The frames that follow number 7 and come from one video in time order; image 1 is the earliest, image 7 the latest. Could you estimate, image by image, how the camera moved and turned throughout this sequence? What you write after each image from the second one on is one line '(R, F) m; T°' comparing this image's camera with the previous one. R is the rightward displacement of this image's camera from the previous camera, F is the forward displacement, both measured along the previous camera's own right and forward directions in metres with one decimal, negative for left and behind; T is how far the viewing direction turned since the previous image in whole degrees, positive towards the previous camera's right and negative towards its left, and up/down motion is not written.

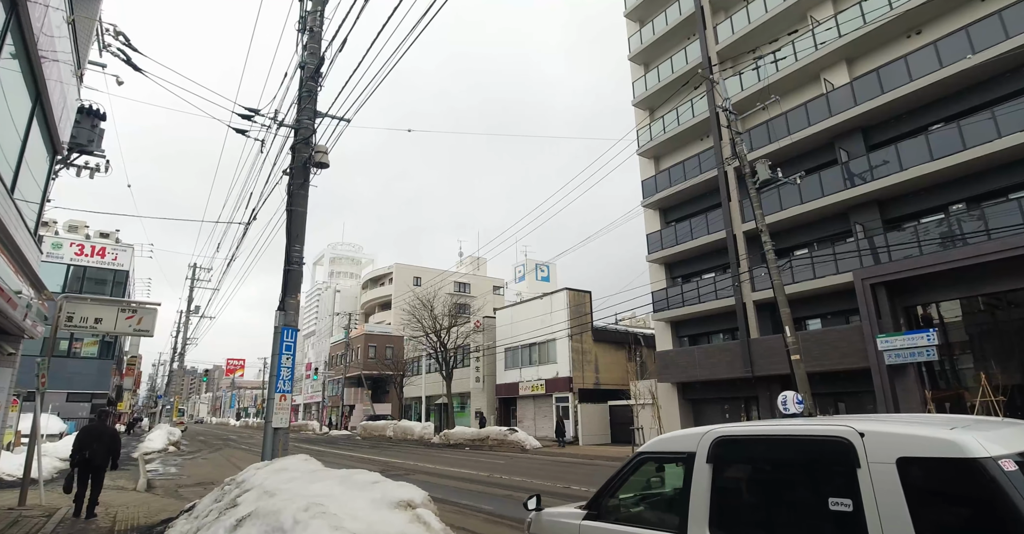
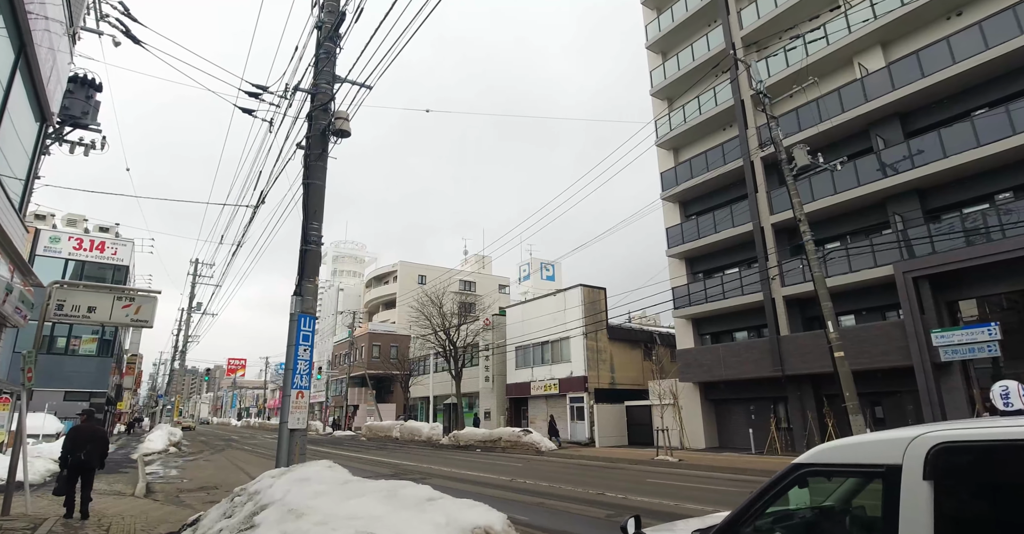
(-0.6, +1.1) m; 0°
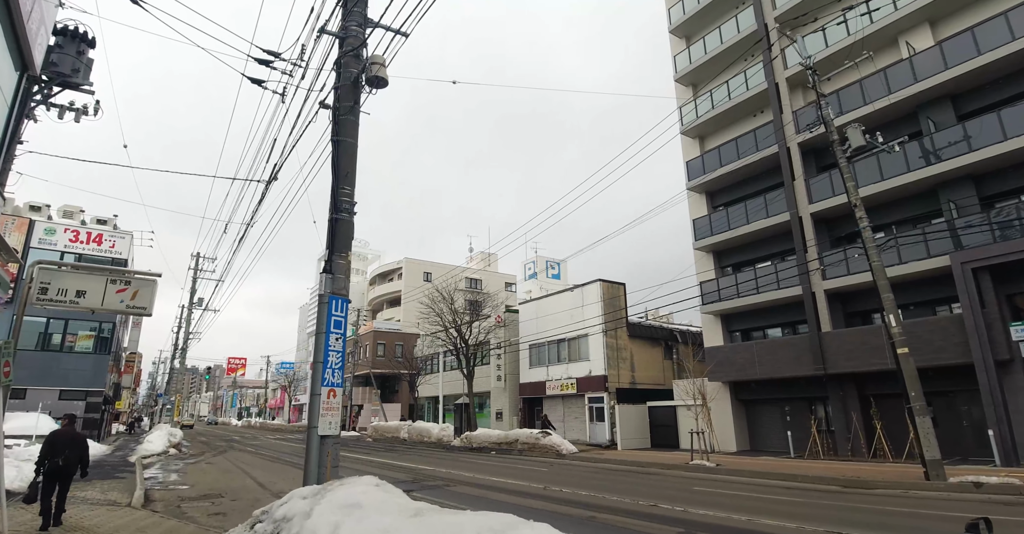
(-0.8, +1.3) m; 0°
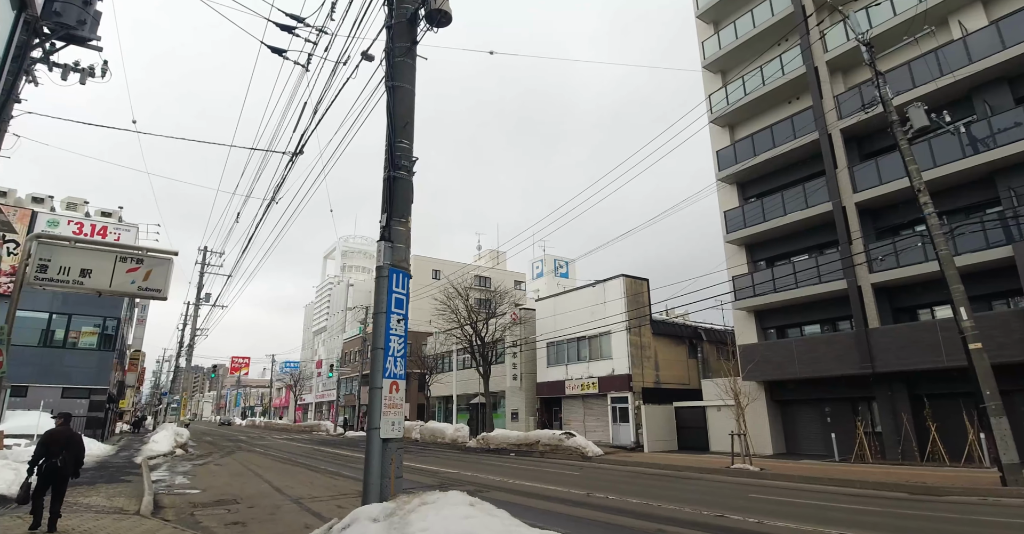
(-0.9, +1.1) m; 0°
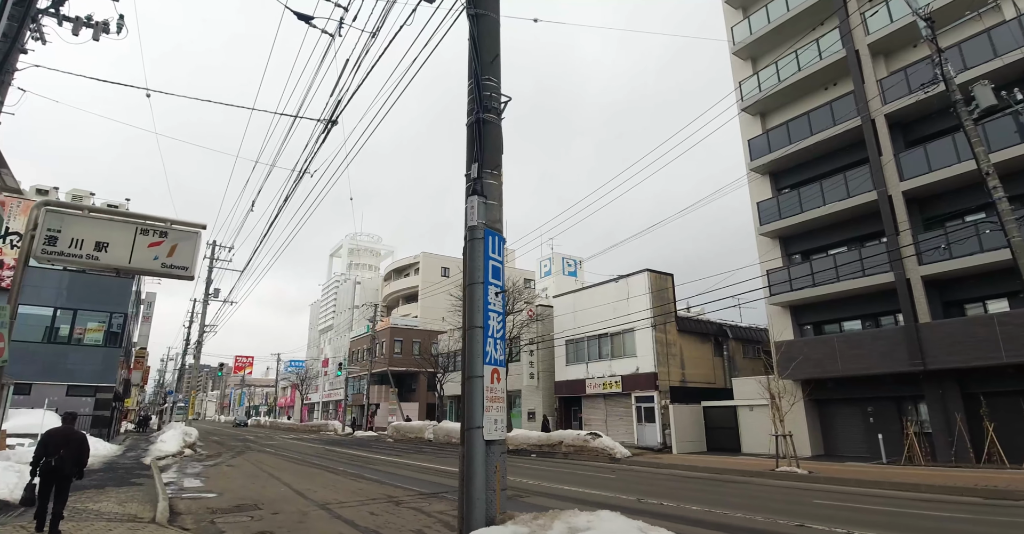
(-0.9, +1.0) m; 0°
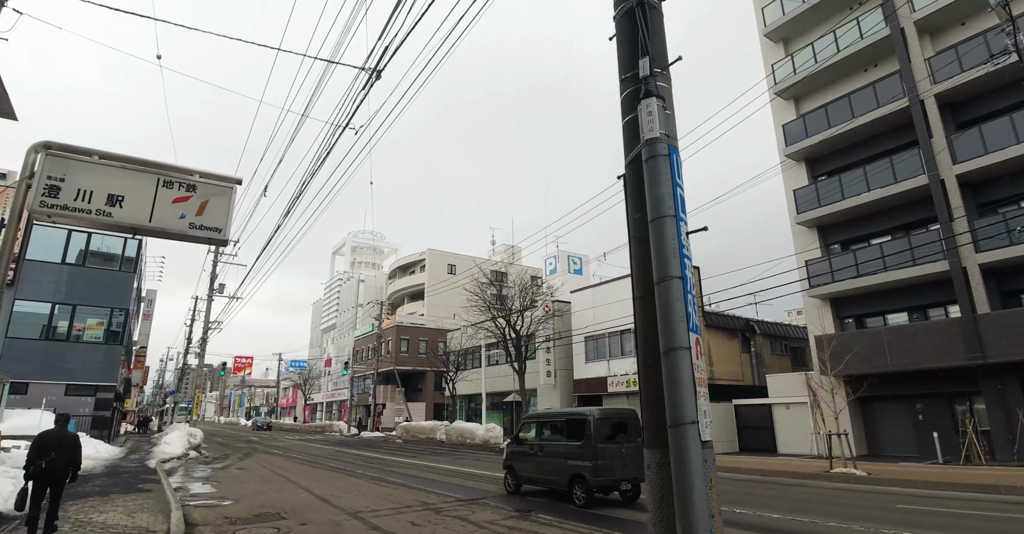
(-1.0, +1.2) m; 0°
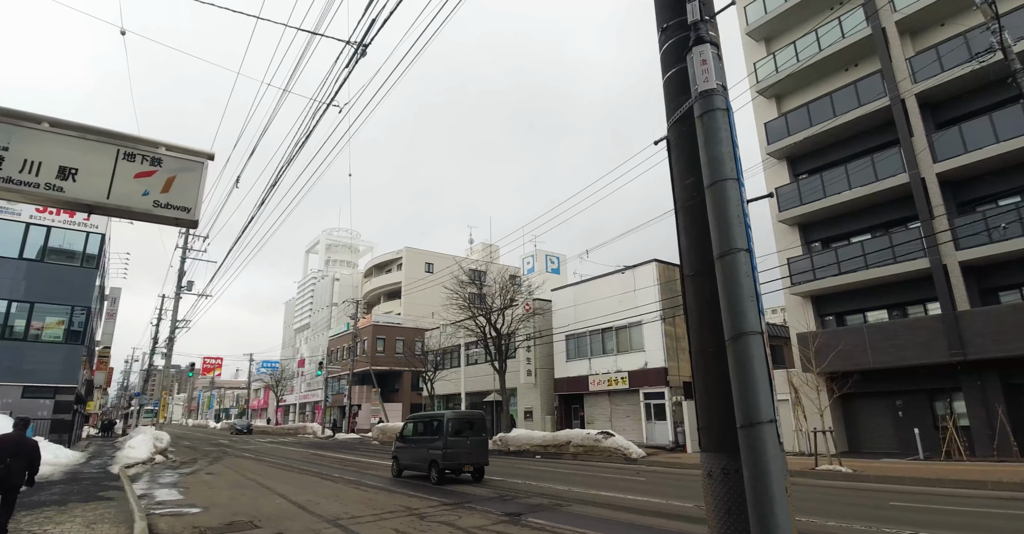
(-0.2, +0.4) m; +2°
